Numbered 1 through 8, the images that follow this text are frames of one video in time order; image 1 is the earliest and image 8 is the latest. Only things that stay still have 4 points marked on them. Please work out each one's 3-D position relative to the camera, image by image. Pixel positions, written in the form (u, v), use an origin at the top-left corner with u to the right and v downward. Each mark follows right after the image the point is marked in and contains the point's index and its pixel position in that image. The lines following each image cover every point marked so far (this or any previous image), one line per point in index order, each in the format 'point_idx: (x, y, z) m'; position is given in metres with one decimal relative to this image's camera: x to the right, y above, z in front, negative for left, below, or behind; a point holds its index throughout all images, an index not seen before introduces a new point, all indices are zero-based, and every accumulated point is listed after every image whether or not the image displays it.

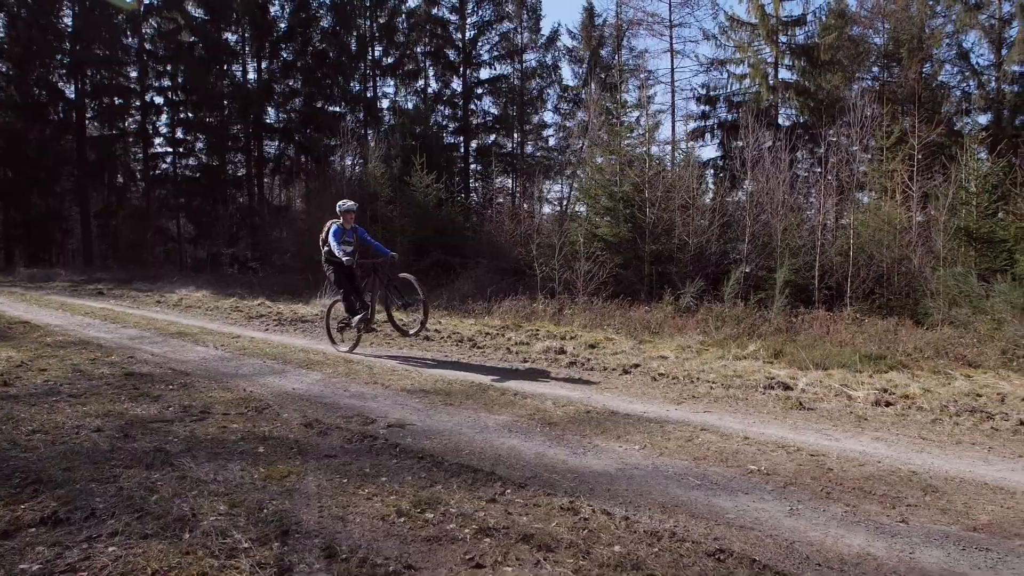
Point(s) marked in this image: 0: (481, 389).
0: (-0.3, -0.9, +6.0) m
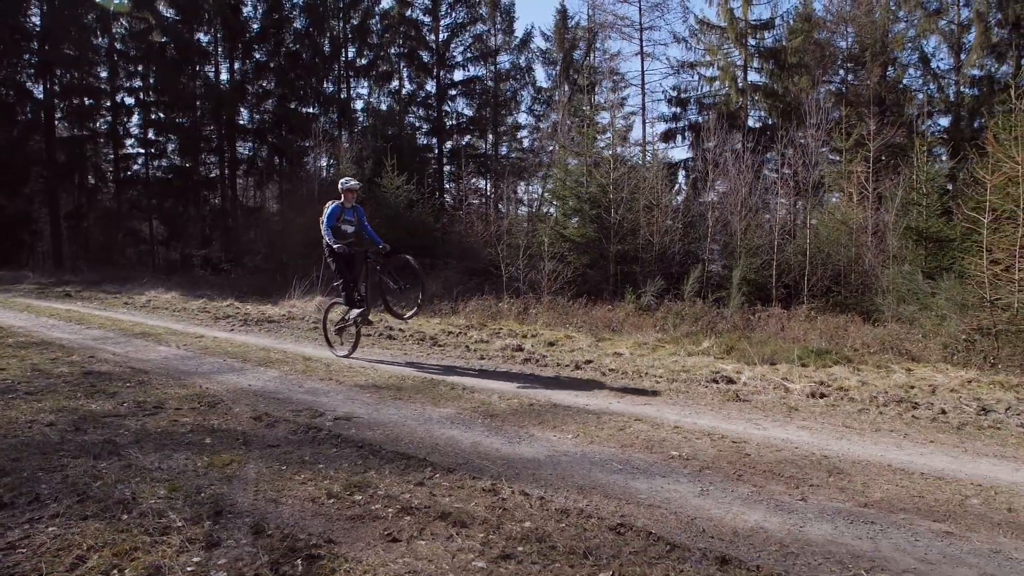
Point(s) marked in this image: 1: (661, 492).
0: (-0.7, -0.9, +6.2) m
1: (+0.8, -1.1, +3.6) m
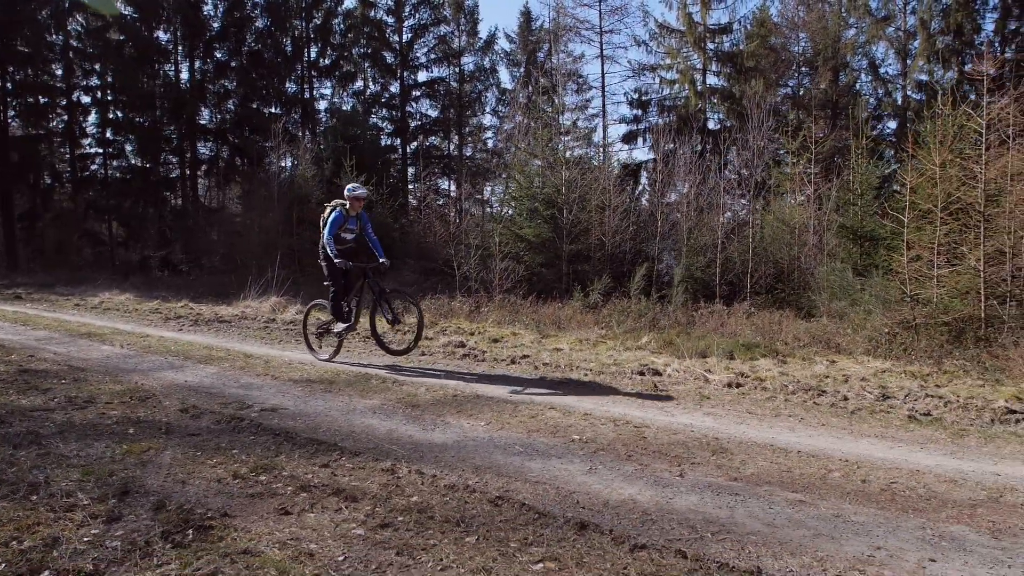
0: (-1.4, -0.8, +6.5) m
1: (+0.2, -1.0, +3.9) m
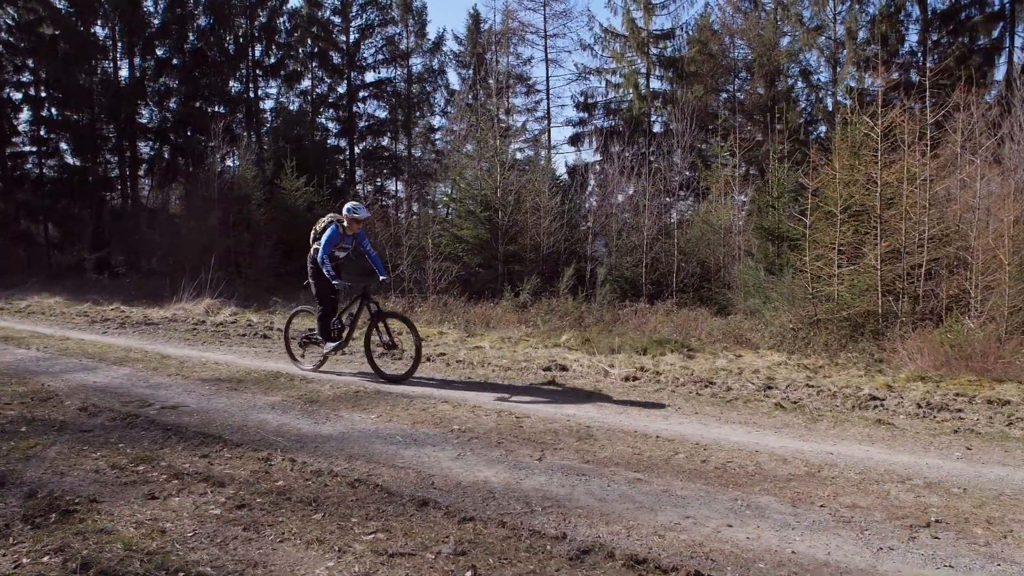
0: (-2.3, -0.9, +6.7) m
1: (-0.6, -1.0, +4.3) m
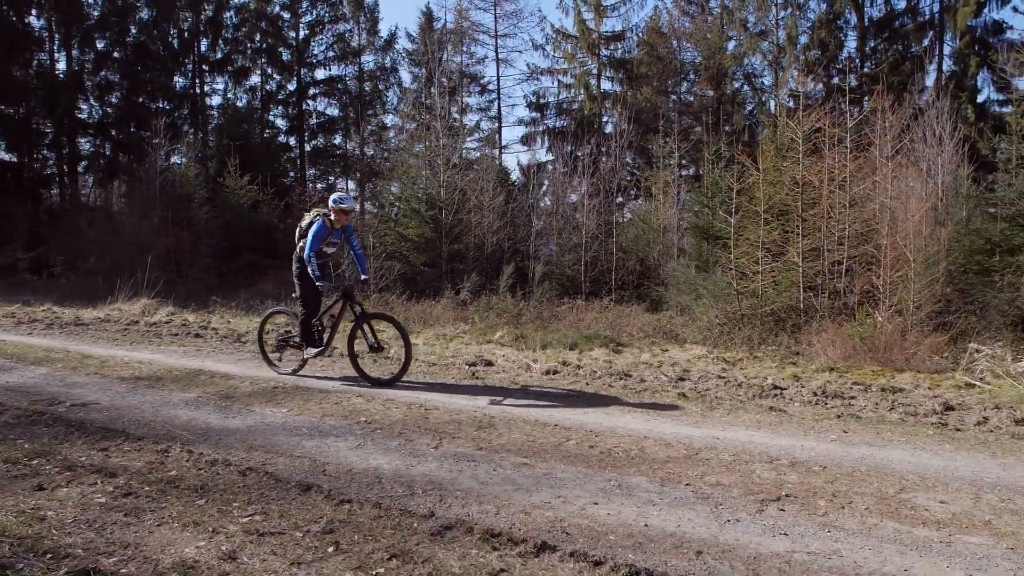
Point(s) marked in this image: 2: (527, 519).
0: (-3.1, -0.8, +6.8) m
1: (-1.2, -1.0, +4.5) m
2: (+0.1, -1.1, +3.3) m
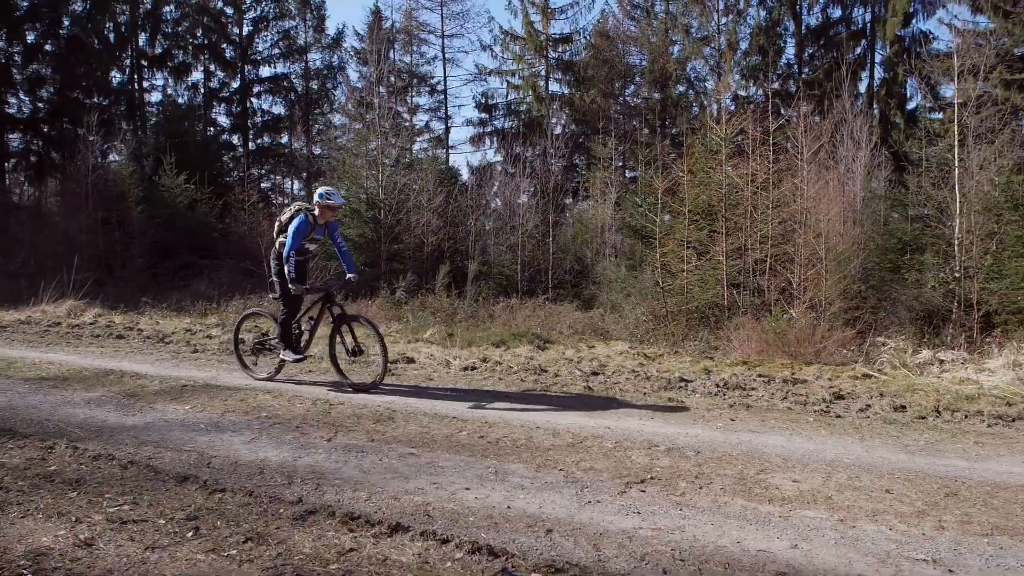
0: (-4.0, -0.8, +6.7) m
1: (-1.9, -1.0, +4.5) m
2: (-0.6, -1.1, +3.5) m
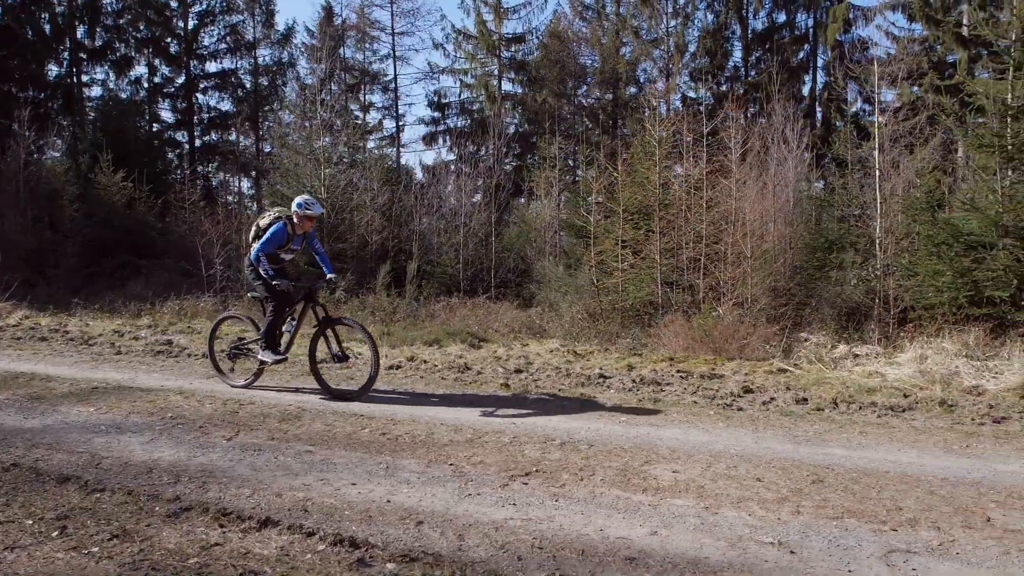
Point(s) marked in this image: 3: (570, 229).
0: (-4.8, -0.8, +6.6) m
1: (-2.6, -1.0, +4.5) m
2: (-1.2, -1.1, +3.6) m
3: (+1.5, +1.3, +16.0) m
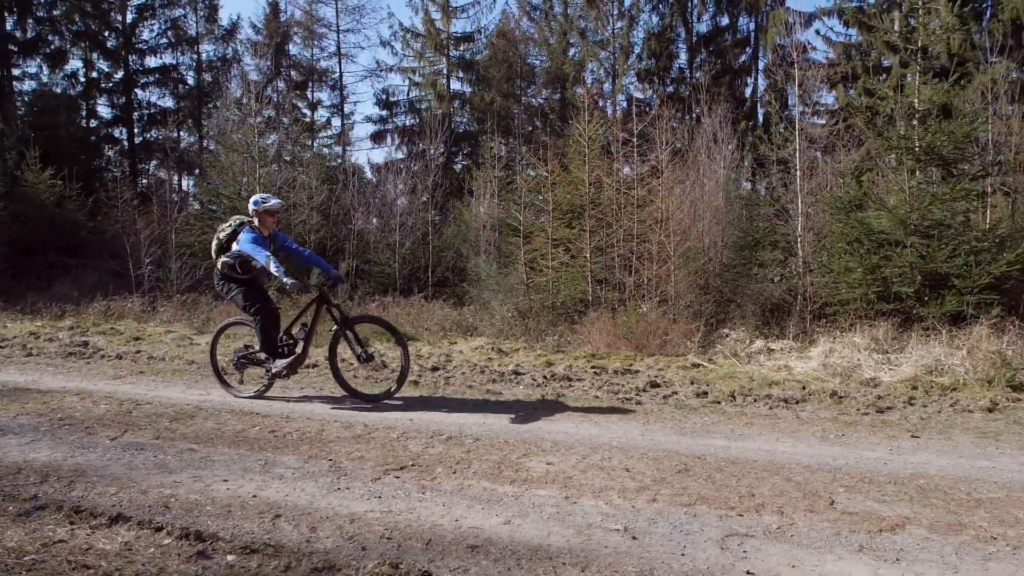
0: (-5.7, -0.9, +6.5) m
1: (-3.4, -1.0, +4.5) m
2: (-1.9, -1.1, +3.6) m
3: (0.0, +1.4, +16.2) m
